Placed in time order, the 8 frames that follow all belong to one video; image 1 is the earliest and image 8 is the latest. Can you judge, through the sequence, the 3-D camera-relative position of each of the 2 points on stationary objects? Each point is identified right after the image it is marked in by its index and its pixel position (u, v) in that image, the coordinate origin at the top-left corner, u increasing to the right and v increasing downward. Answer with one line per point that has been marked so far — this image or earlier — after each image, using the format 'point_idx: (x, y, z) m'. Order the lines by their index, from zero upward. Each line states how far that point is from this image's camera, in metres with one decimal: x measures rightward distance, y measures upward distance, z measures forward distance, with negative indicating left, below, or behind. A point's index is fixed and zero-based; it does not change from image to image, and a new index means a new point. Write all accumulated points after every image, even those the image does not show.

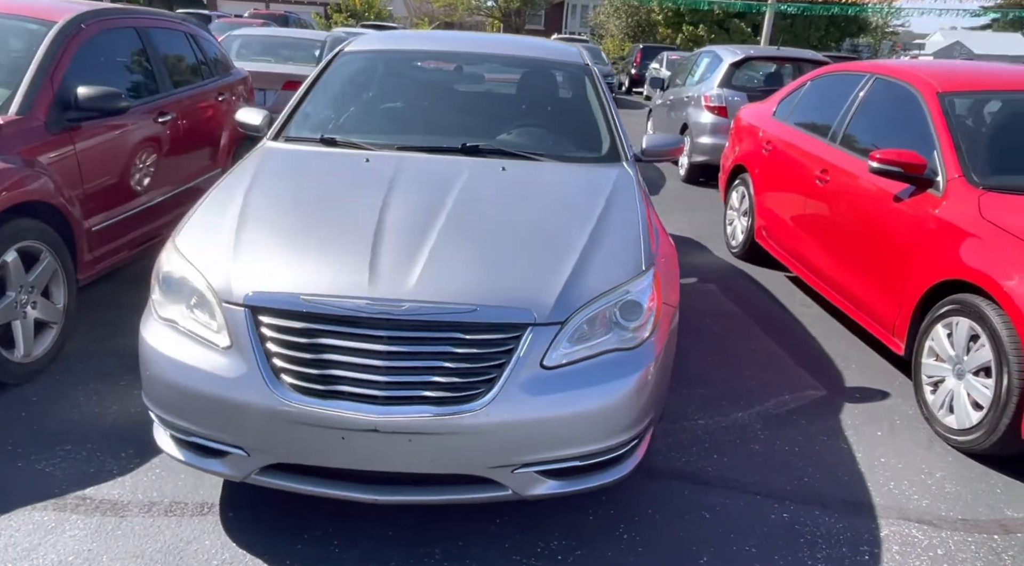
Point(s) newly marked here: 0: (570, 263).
0: (+0.2, +0.1, +2.5) m
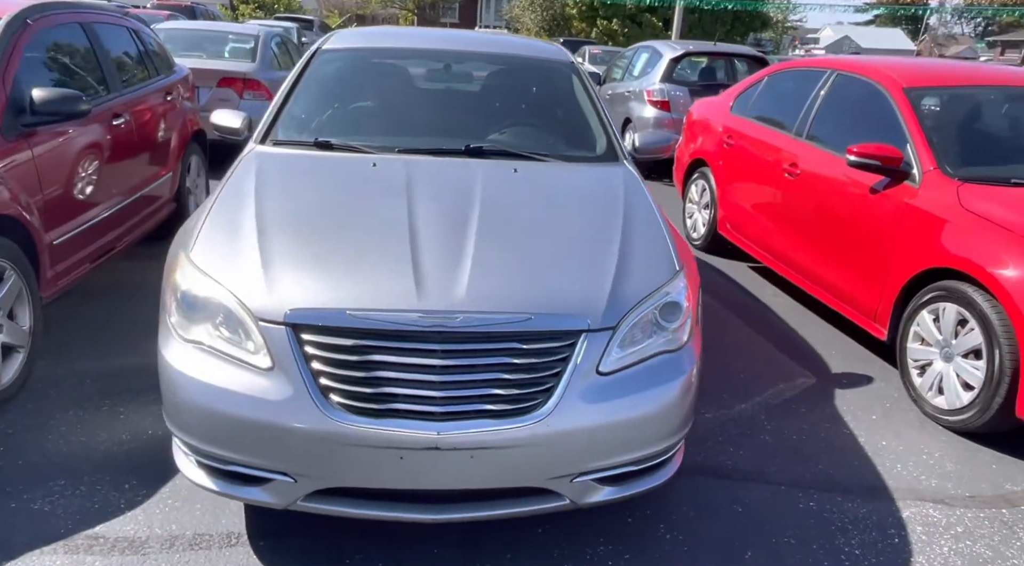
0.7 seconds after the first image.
0: (+0.3, +0.1, +2.5) m
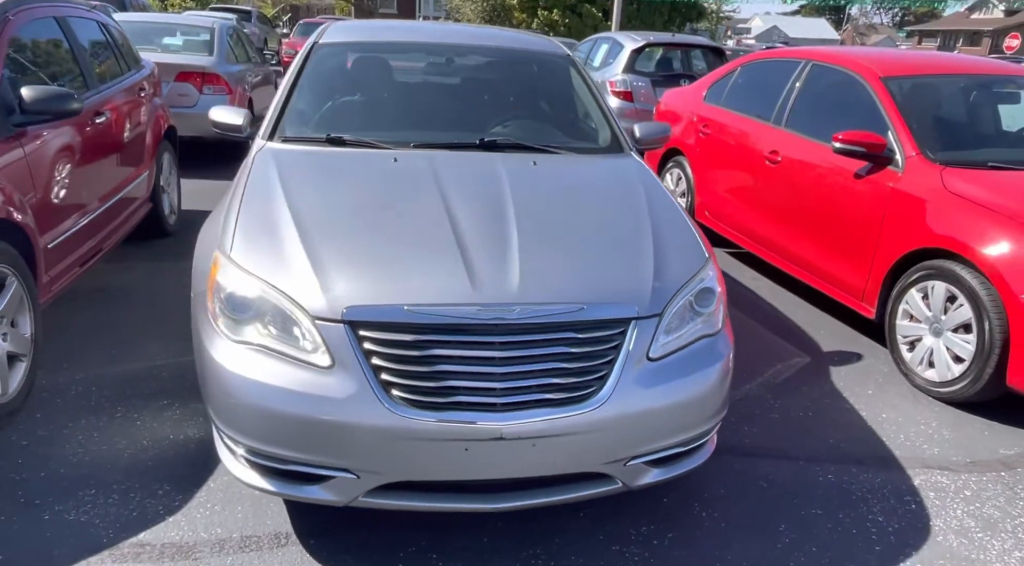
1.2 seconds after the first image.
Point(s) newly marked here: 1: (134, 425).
0: (+0.5, +0.1, +2.5) m
1: (-1.5, -0.6, +3.1) m
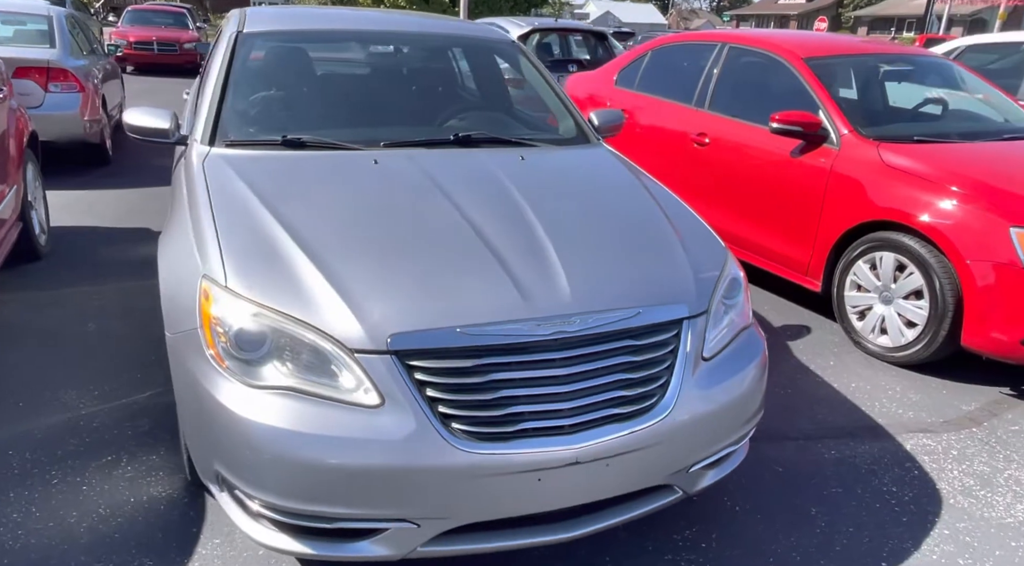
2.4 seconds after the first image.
0: (+0.5, +0.1, +2.4) m
1: (-1.5, -0.7, +2.6) m
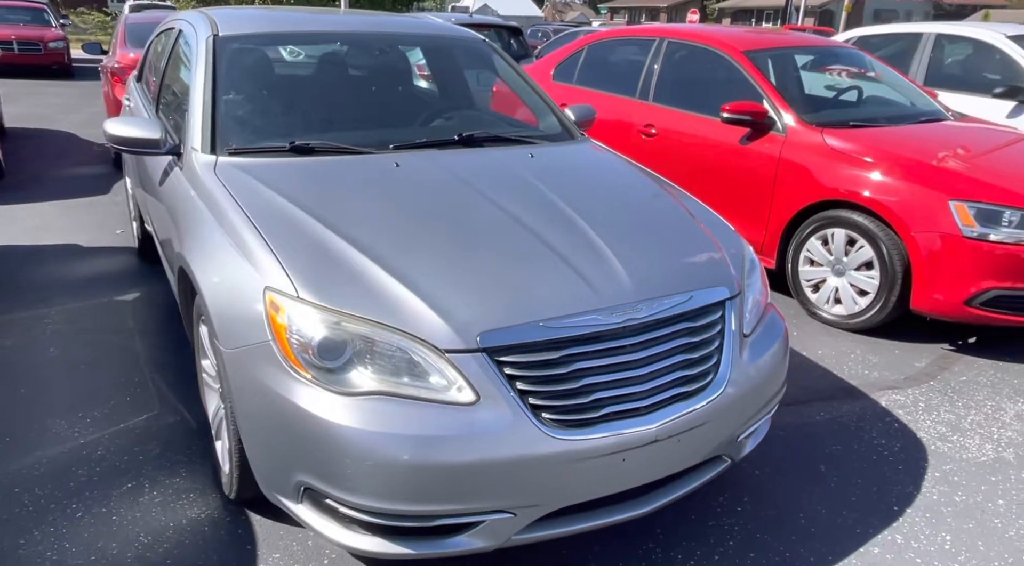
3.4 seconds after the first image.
0: (+0.7, +0.2, +2.6) m
1: (-1.3, -0.8, +2.5) m
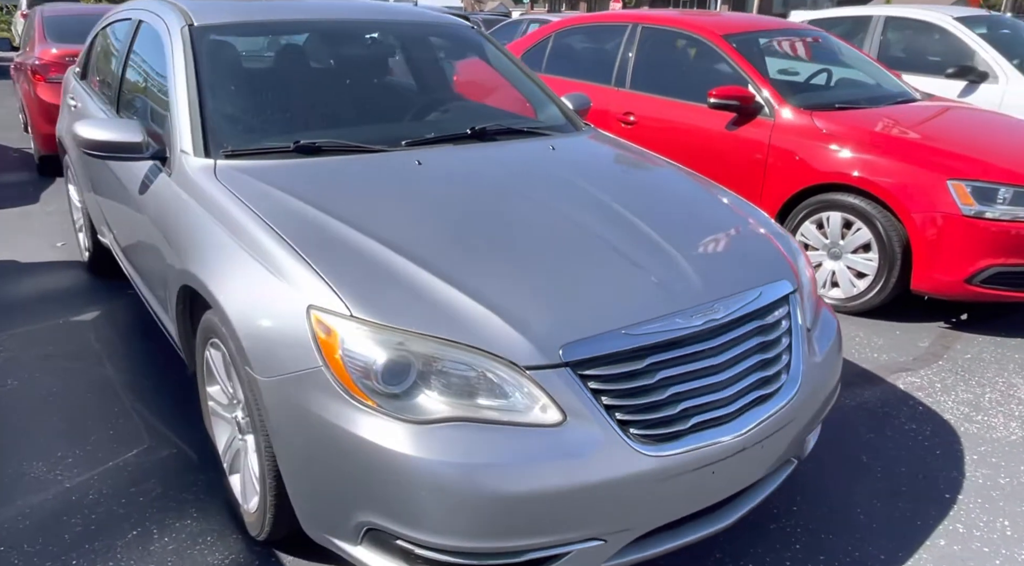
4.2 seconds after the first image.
0: (+0.8, +0.2, +2.5) m
1: (-1.1, -0.9, +2.2) m
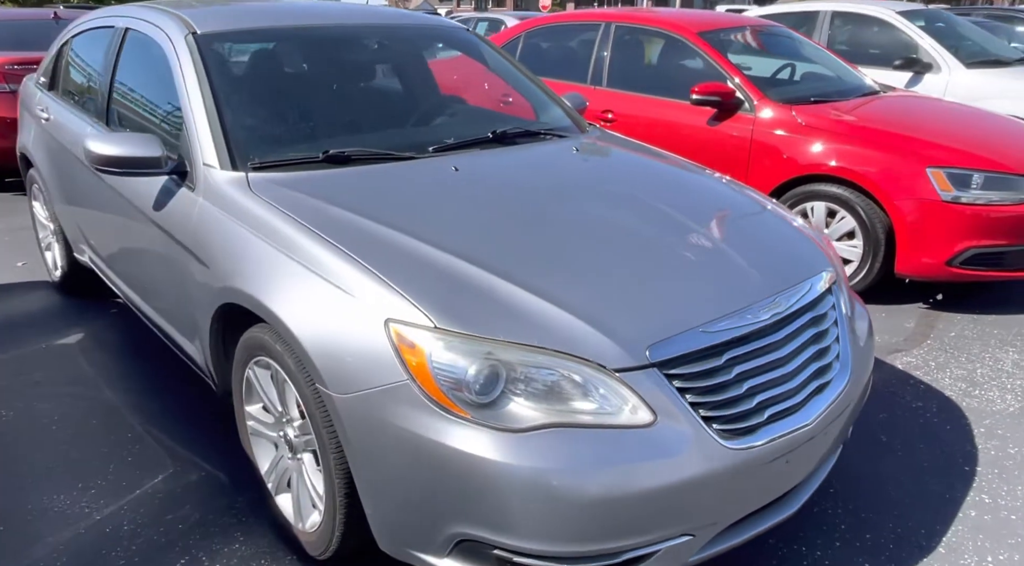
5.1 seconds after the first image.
0: (+0.9, +0.2, +2.5) m
1: (-0.9, -0.9, +2.1) m
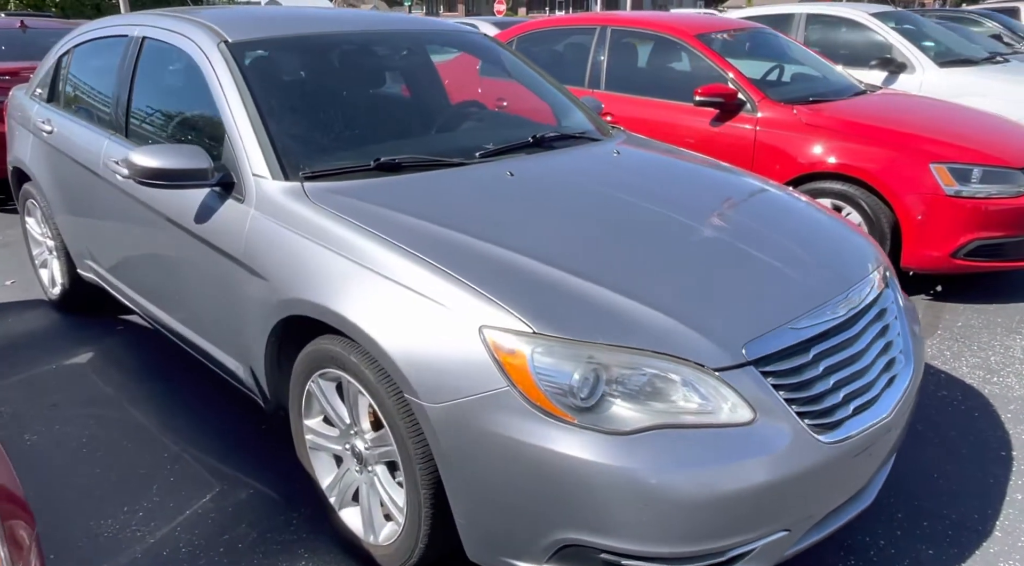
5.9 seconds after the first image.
0: (+1.1, +0.2, +2.6) m
1: (-0.7, -0.9, +2.0) m
